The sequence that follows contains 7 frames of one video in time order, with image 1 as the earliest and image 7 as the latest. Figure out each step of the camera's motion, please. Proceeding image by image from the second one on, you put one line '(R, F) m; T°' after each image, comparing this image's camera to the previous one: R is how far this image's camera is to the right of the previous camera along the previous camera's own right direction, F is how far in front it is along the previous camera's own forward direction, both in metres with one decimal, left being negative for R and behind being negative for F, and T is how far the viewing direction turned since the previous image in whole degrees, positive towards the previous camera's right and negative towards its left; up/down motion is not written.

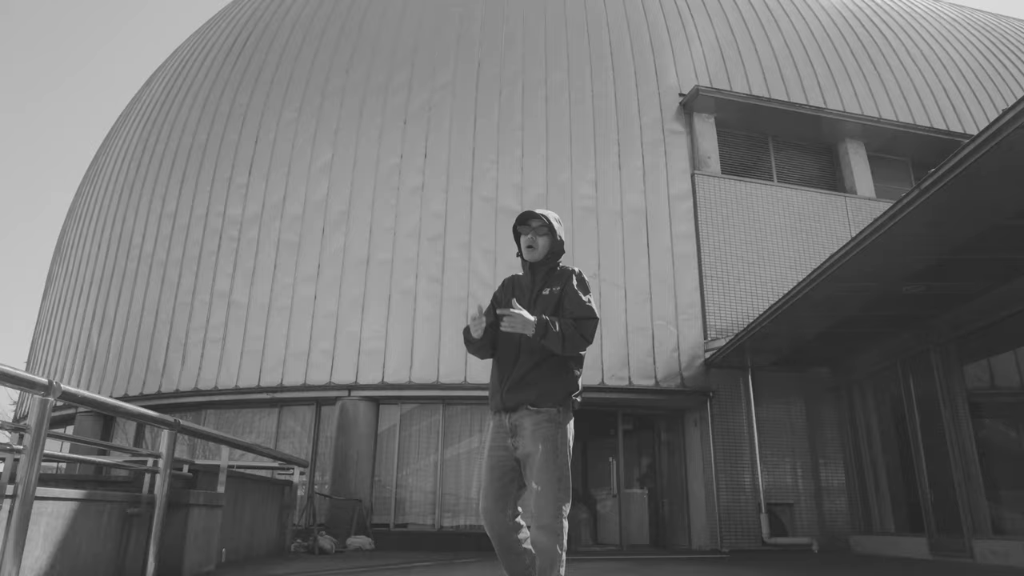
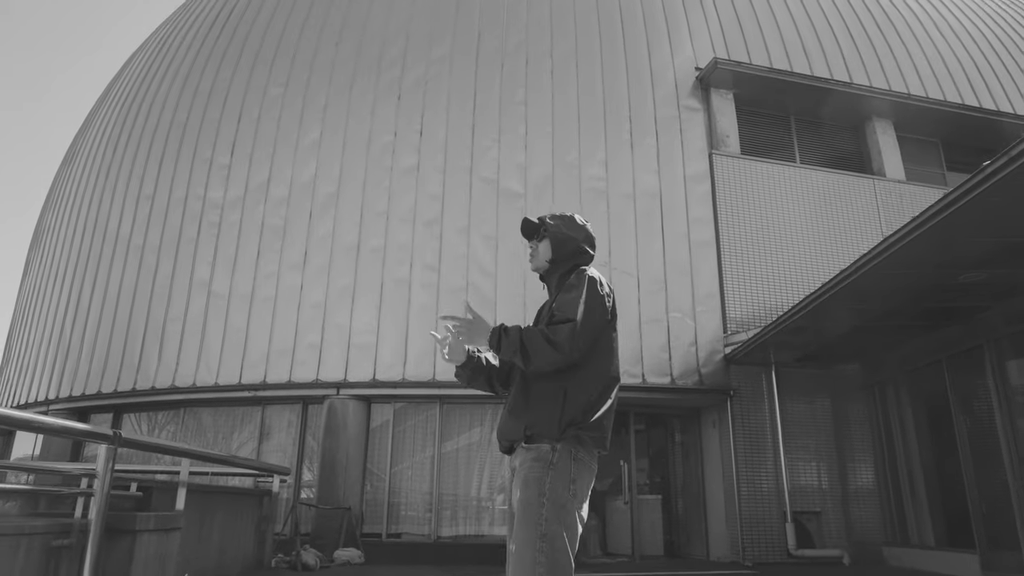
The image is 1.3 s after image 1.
(0.0, +0.8) m; 0°
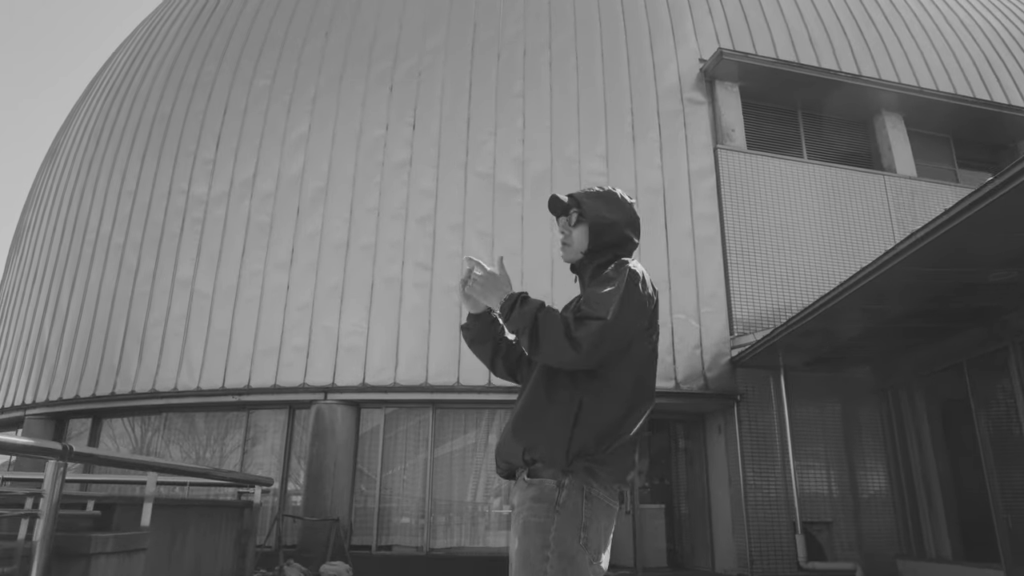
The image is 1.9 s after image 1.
(0.0, +0.4) m; 0°
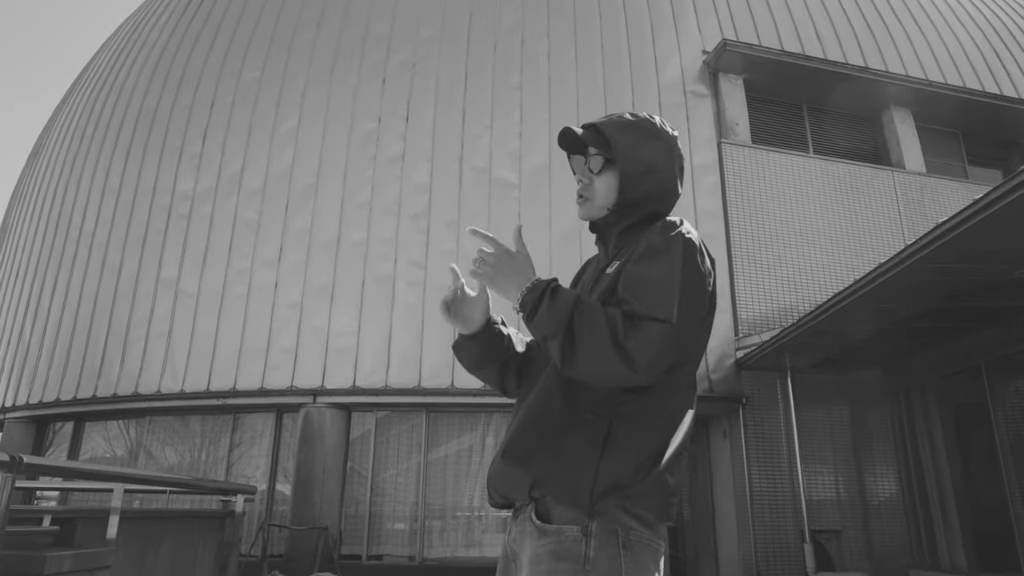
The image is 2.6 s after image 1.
(0.0, +0.3) m; 0°
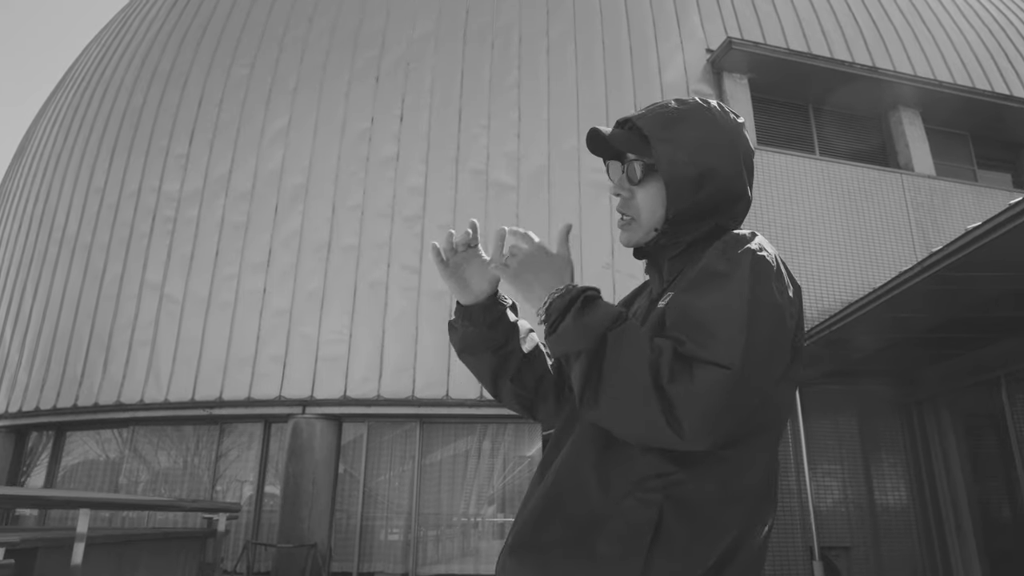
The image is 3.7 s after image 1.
(0.0, +0.3) m; 0°
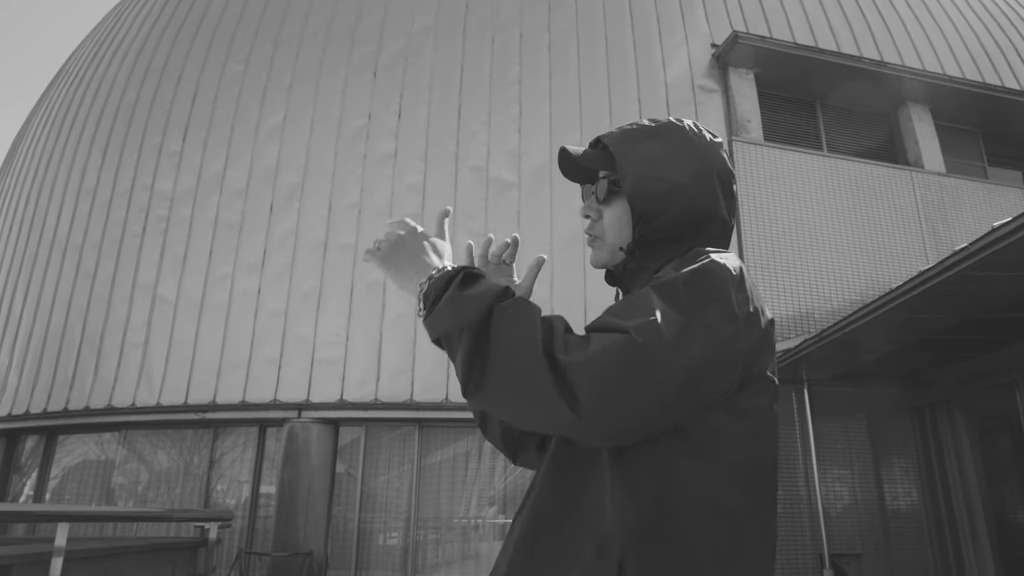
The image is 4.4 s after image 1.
(0.0, +0.2) m; 0°
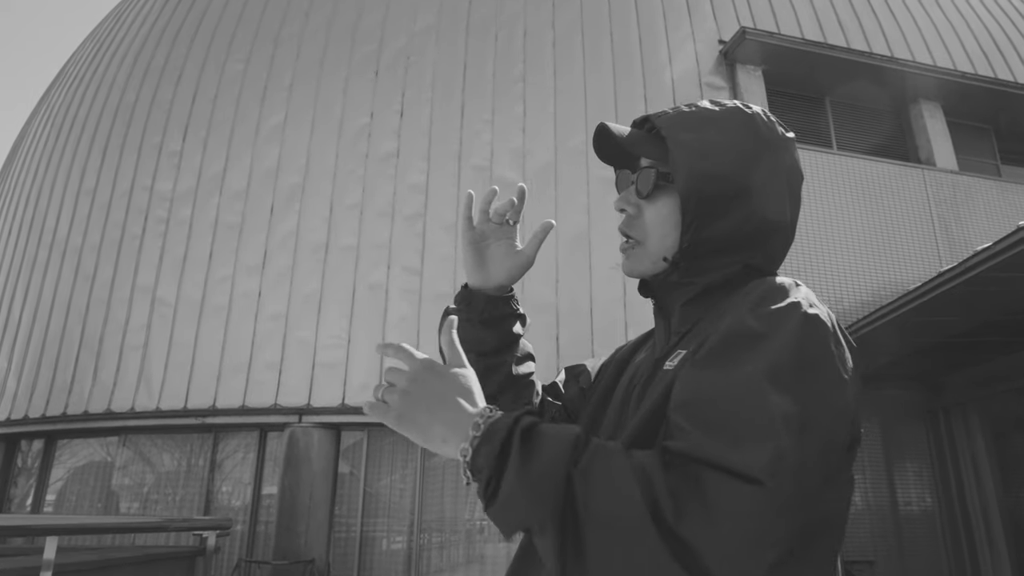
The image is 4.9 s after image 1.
(0.0, +0.2) m; 0°
